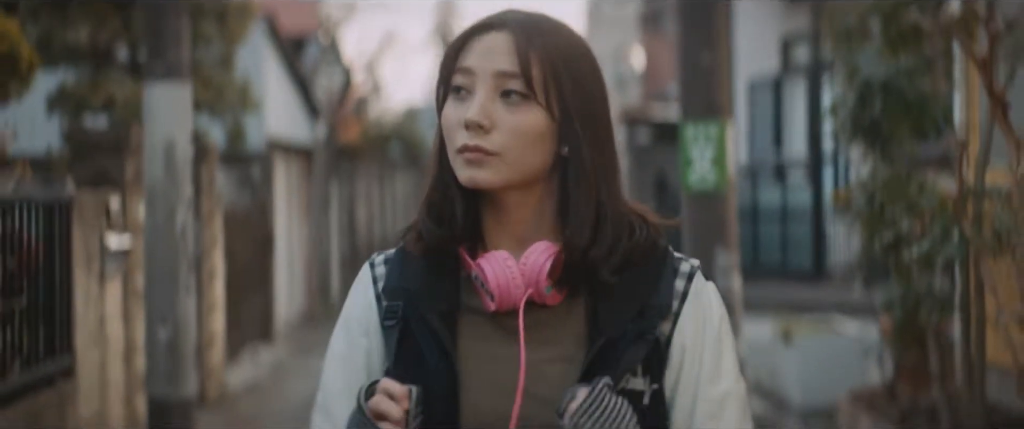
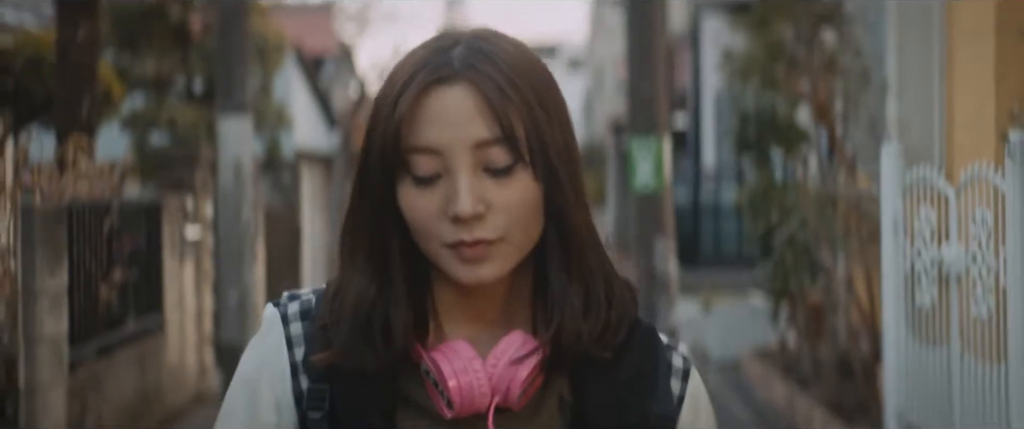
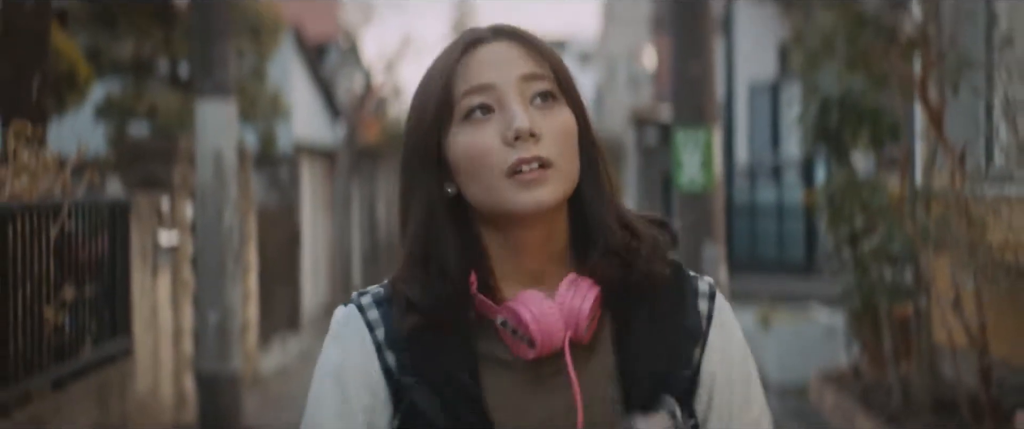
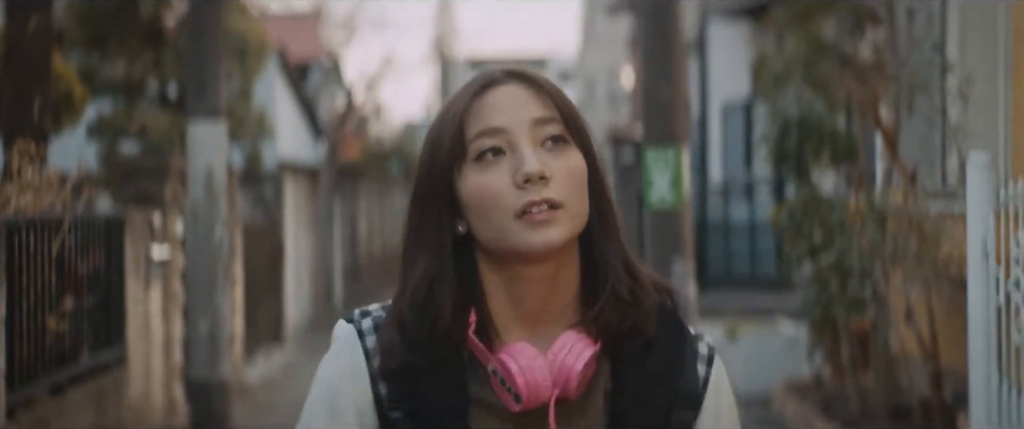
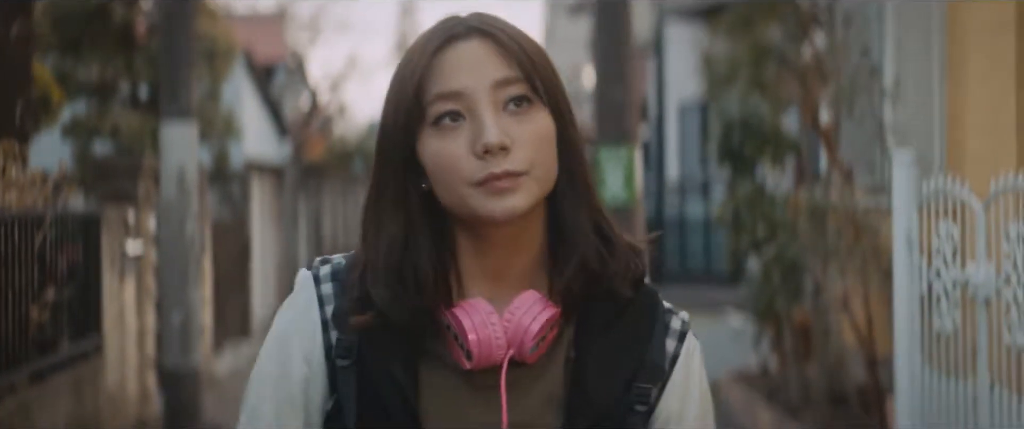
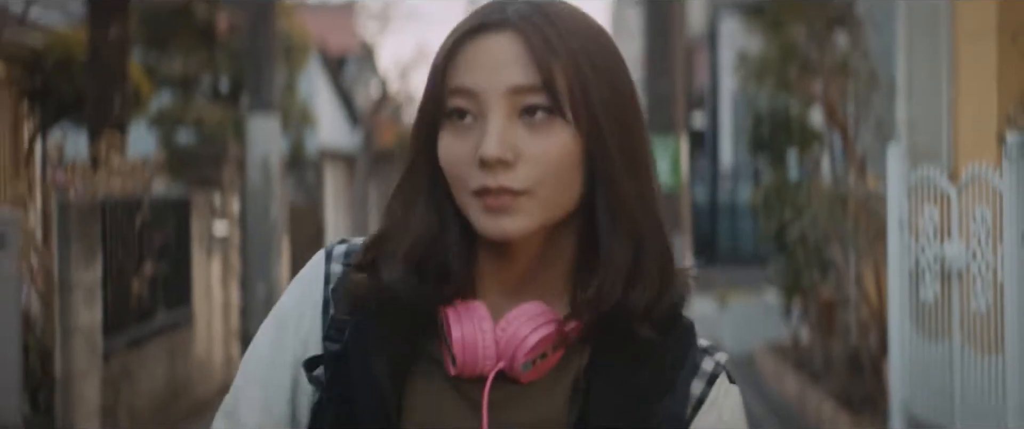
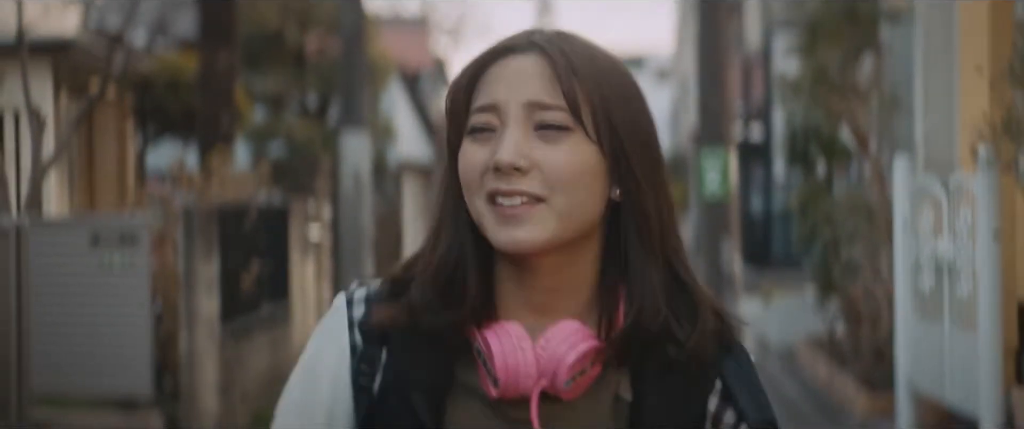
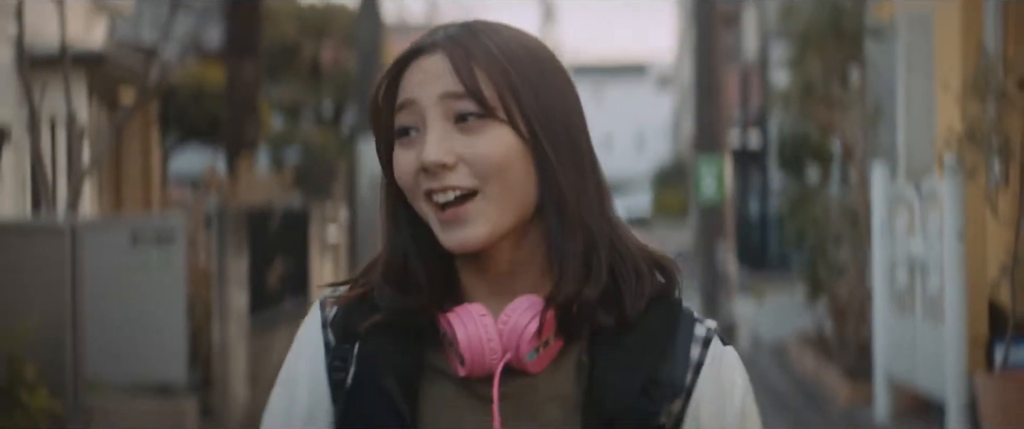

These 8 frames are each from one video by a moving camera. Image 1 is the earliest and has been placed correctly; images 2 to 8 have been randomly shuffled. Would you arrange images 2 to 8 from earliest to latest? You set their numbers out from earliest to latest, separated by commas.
3, 4, 5, 2, 6, 7, 8
